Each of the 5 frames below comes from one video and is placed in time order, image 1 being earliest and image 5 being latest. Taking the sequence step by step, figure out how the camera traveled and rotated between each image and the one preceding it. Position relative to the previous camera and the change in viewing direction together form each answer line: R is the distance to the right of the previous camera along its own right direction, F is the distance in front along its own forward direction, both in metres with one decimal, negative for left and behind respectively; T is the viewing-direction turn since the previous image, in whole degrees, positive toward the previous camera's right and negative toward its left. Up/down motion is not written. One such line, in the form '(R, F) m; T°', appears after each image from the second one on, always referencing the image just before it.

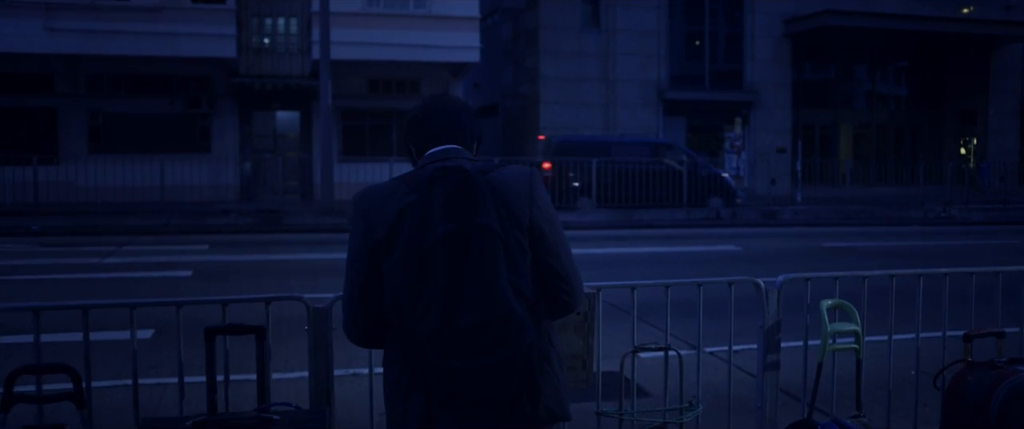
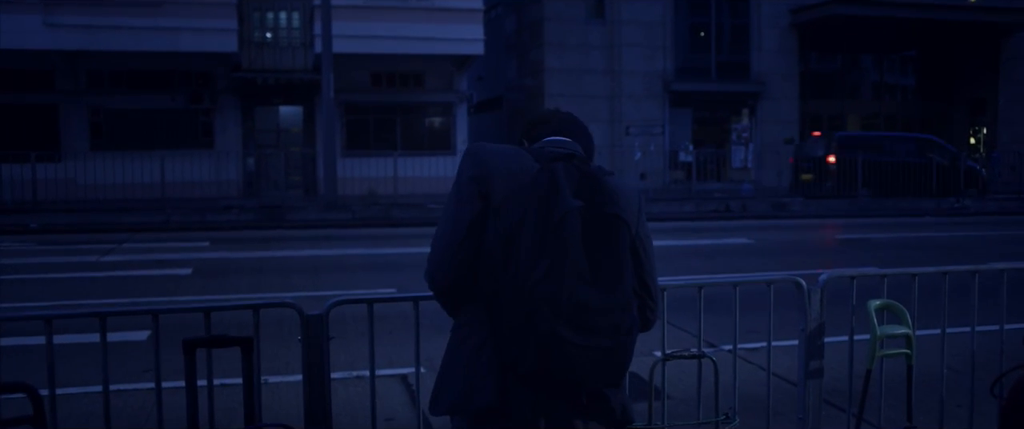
(0.0, +0.3) m; 0°
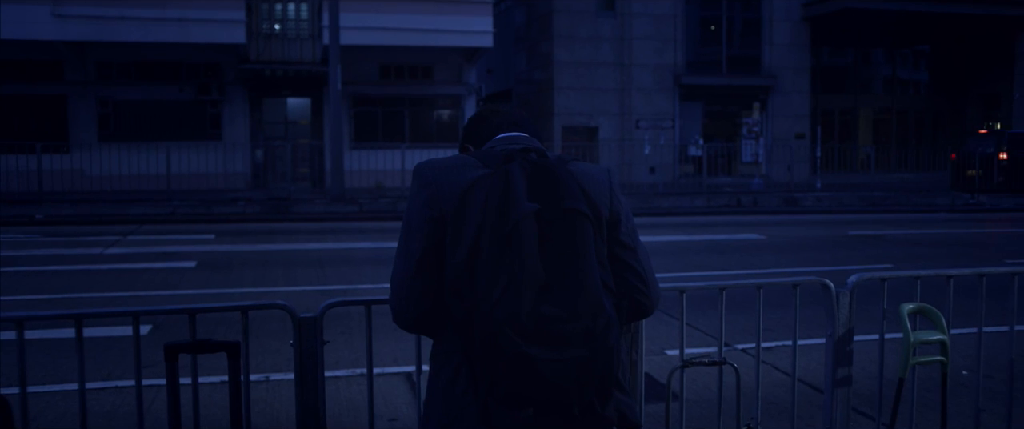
(0.0, +0.2) m; -1°
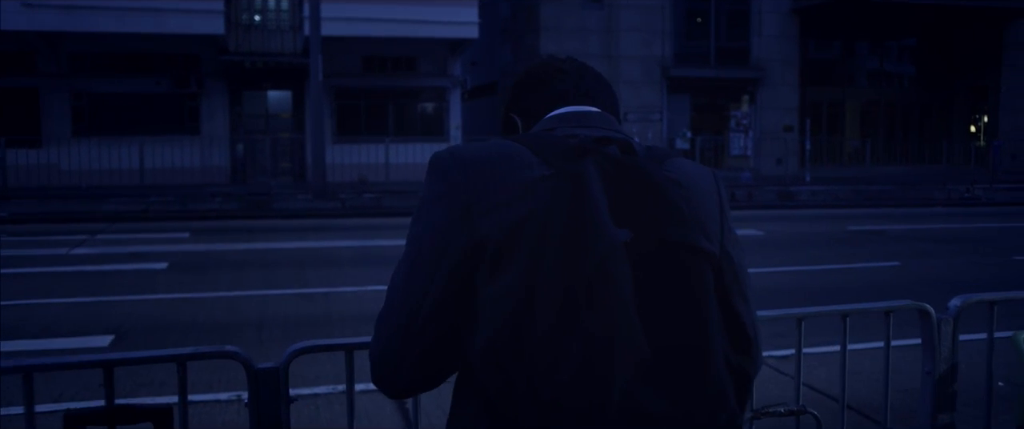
(-0.1, +0.6) m; +1°
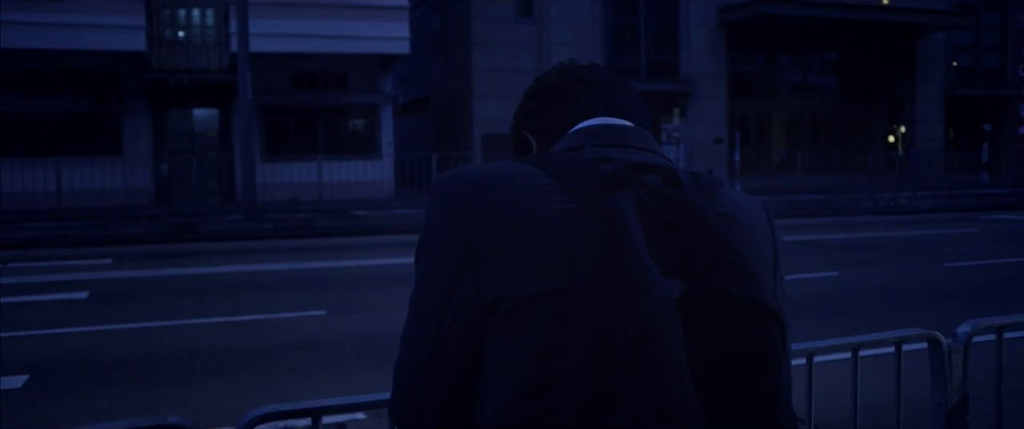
(-0.1, +0.2) m; +4°
